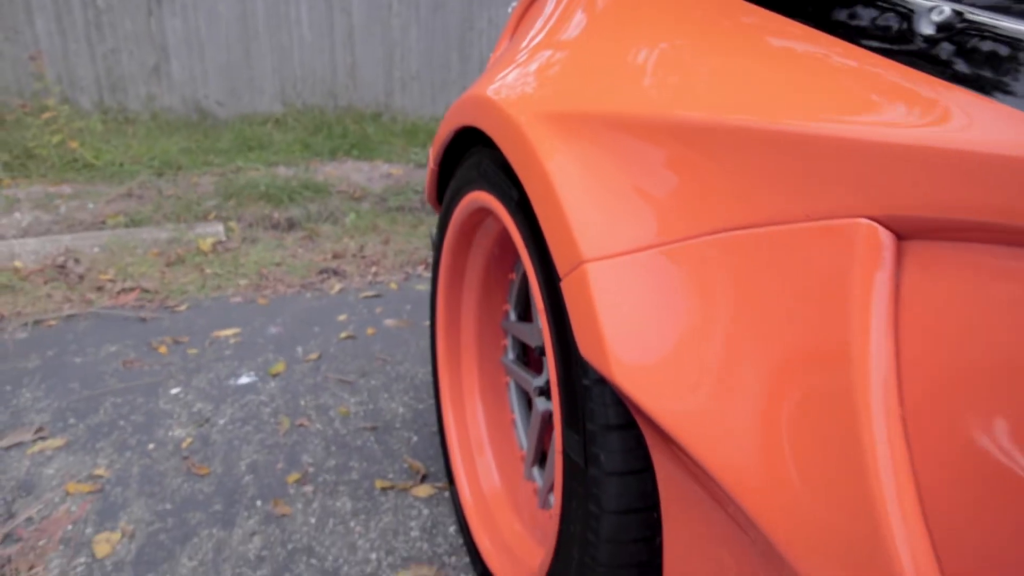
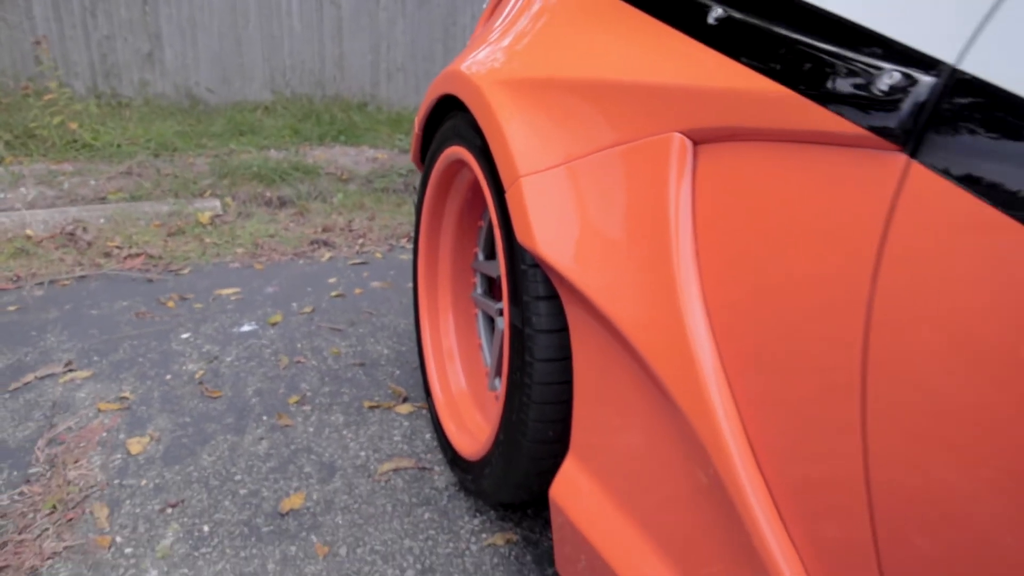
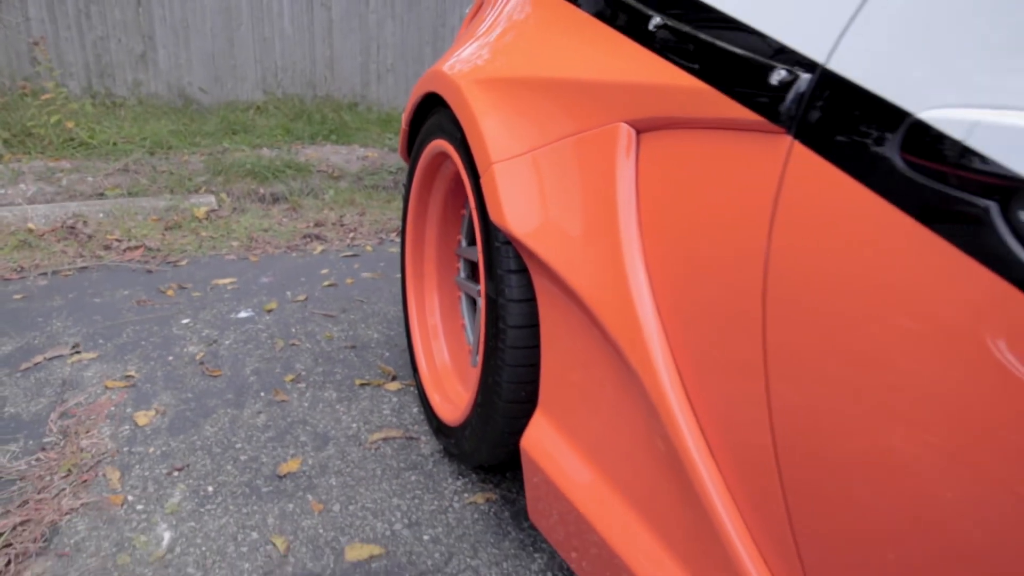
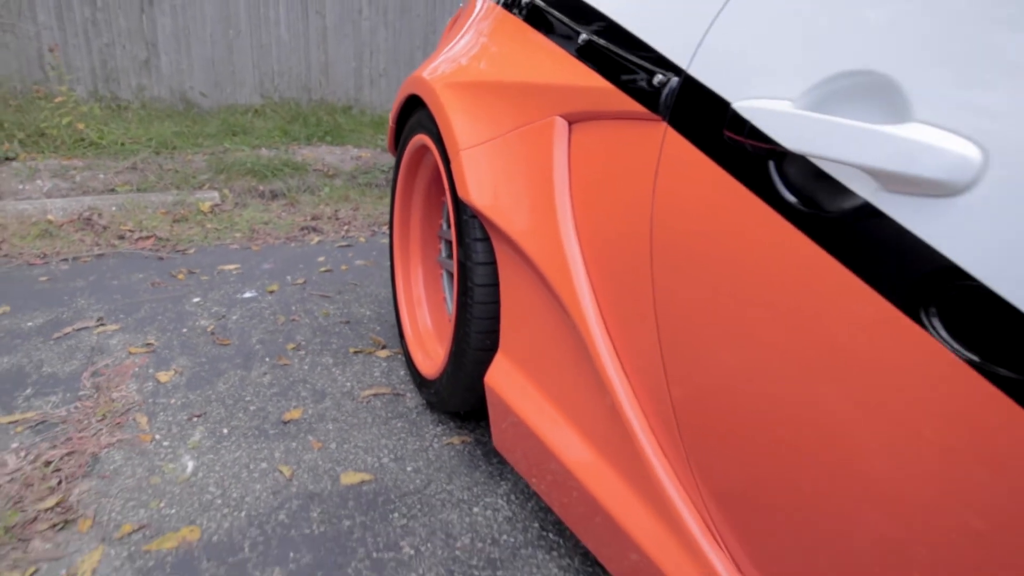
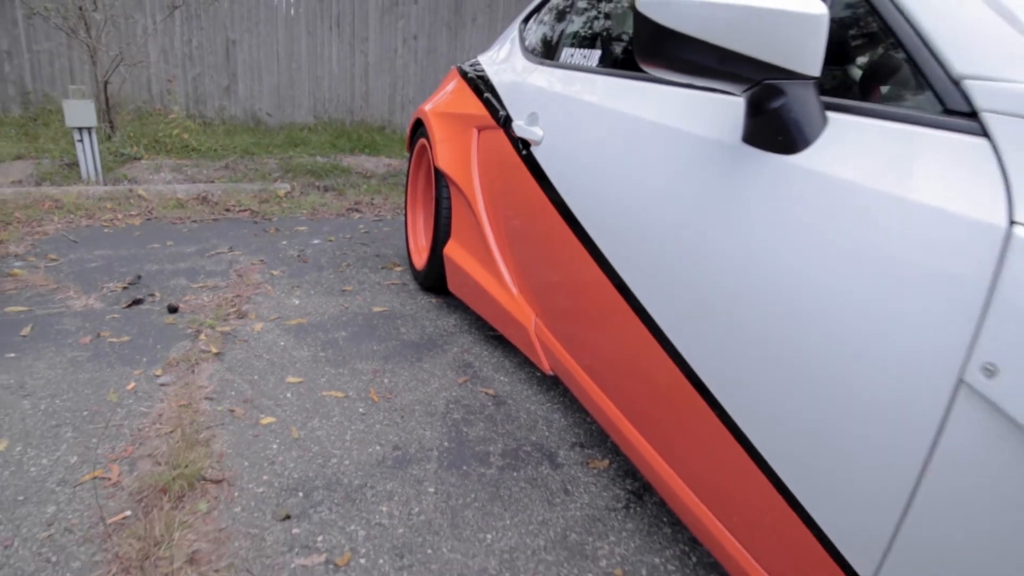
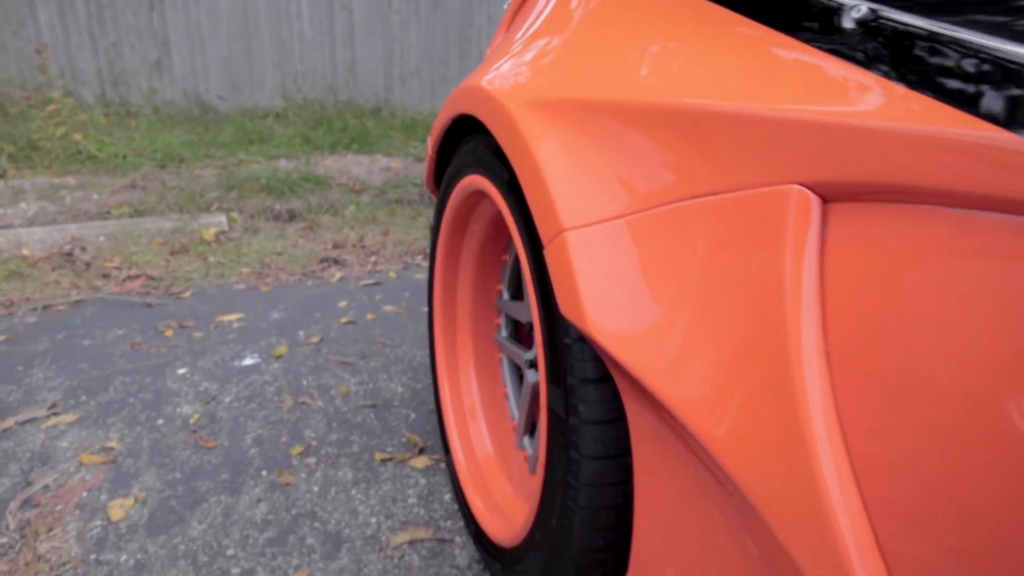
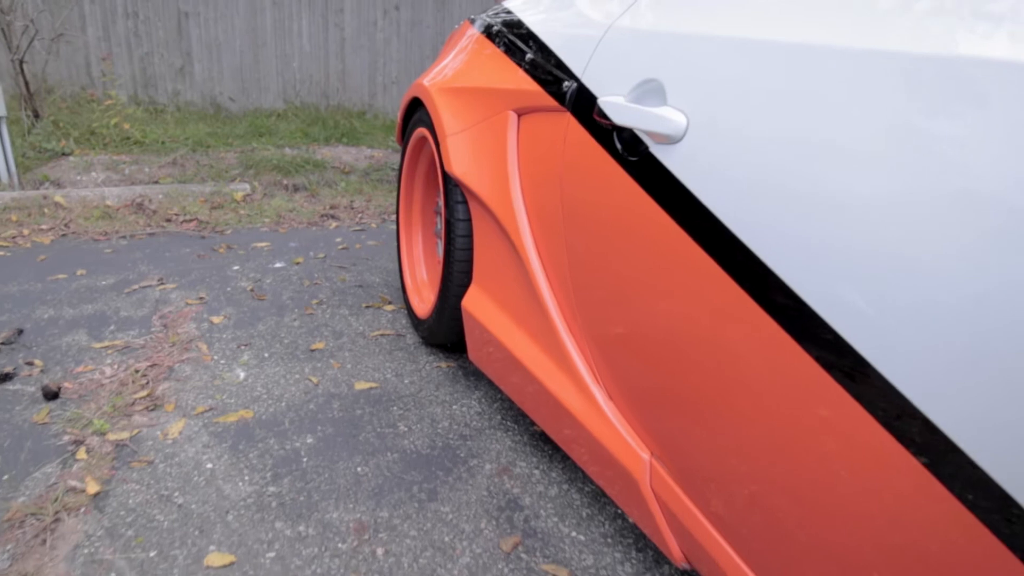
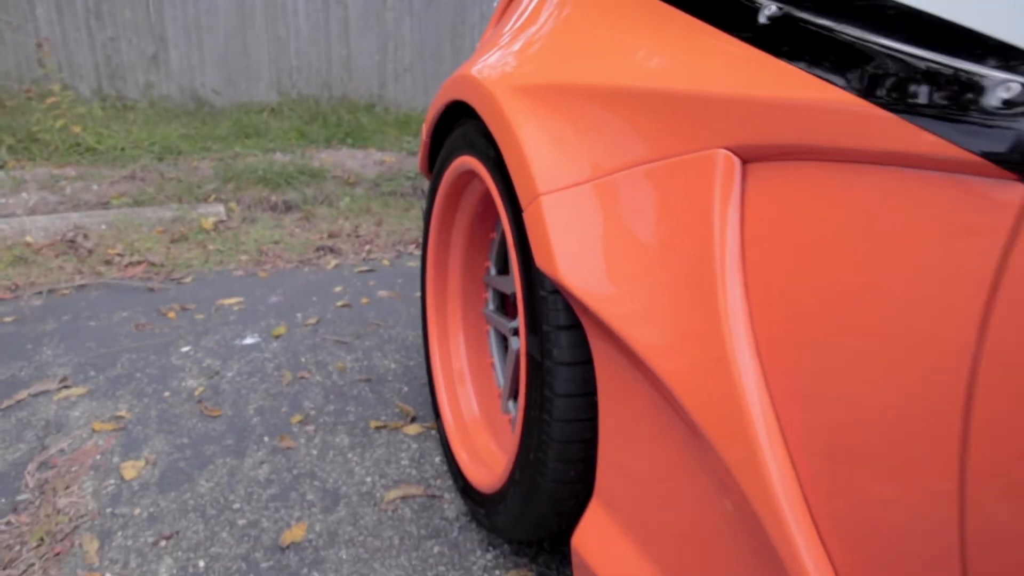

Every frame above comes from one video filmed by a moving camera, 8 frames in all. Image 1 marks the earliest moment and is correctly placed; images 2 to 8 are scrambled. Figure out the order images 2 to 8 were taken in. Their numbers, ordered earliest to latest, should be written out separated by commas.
6, 8, 2, 3, 4, 7, 5
